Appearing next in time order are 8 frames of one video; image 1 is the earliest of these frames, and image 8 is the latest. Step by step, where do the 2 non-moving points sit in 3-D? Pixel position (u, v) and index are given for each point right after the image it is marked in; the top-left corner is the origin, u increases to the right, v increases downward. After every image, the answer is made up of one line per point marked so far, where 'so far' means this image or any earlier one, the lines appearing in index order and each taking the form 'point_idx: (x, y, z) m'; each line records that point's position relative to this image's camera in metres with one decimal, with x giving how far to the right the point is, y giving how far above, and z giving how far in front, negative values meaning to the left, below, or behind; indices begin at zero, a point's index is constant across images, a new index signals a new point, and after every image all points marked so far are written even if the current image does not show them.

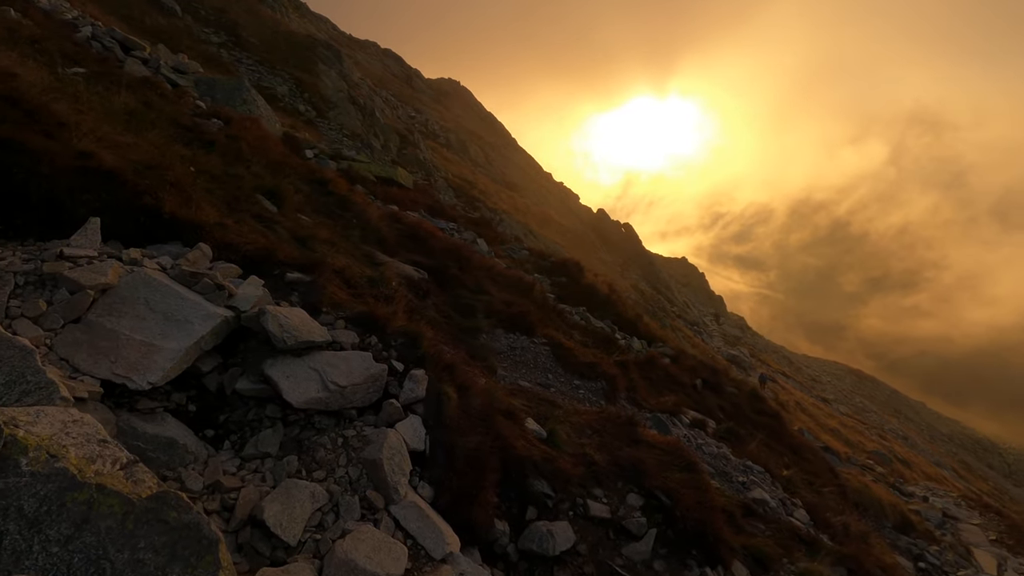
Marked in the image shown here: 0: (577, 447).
0: (+1.5, -3.5, +11.7) m
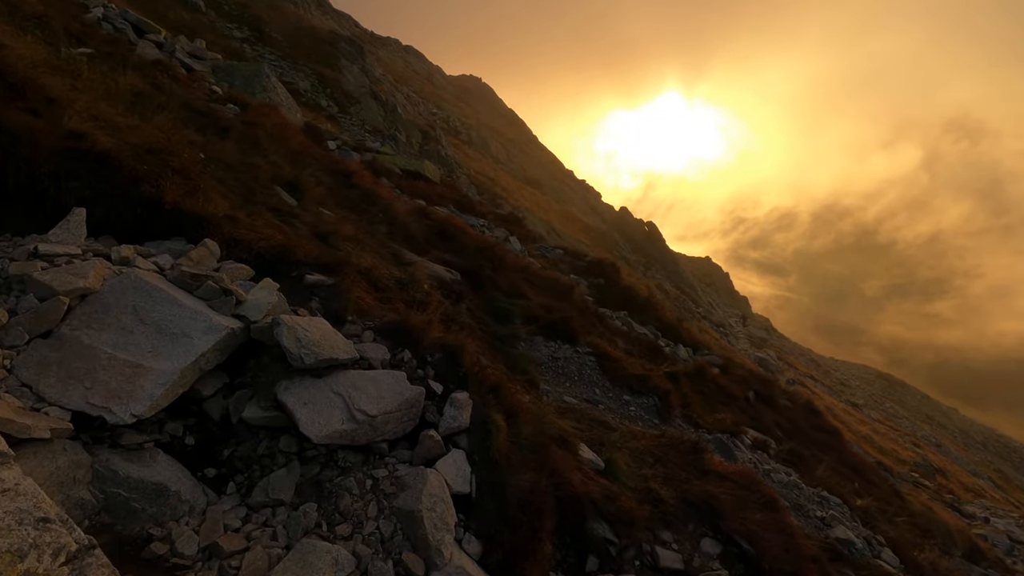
0: (+2.4, -3.6, +10.0) m
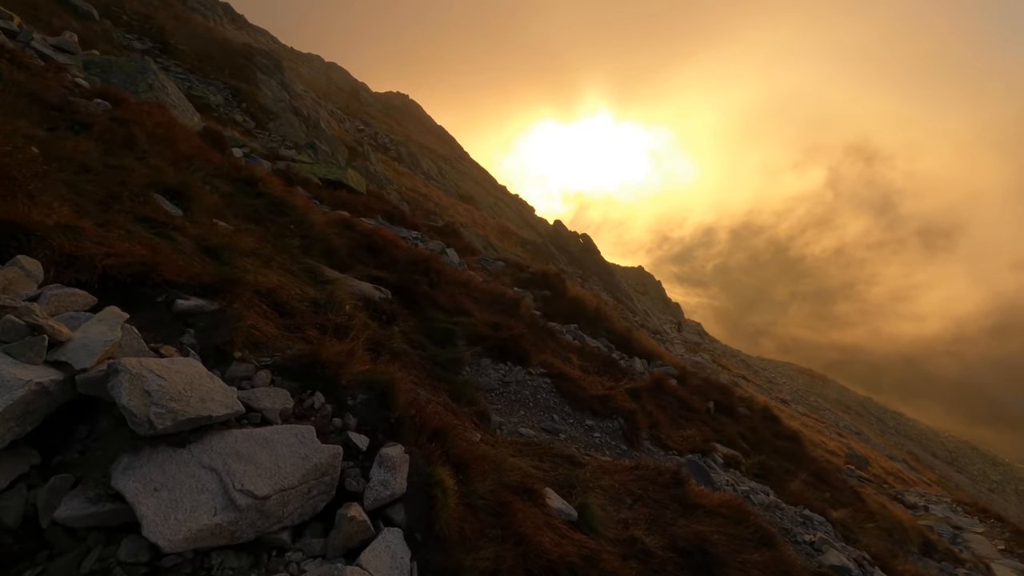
0: (+1.7, -3.8, +8.3) m
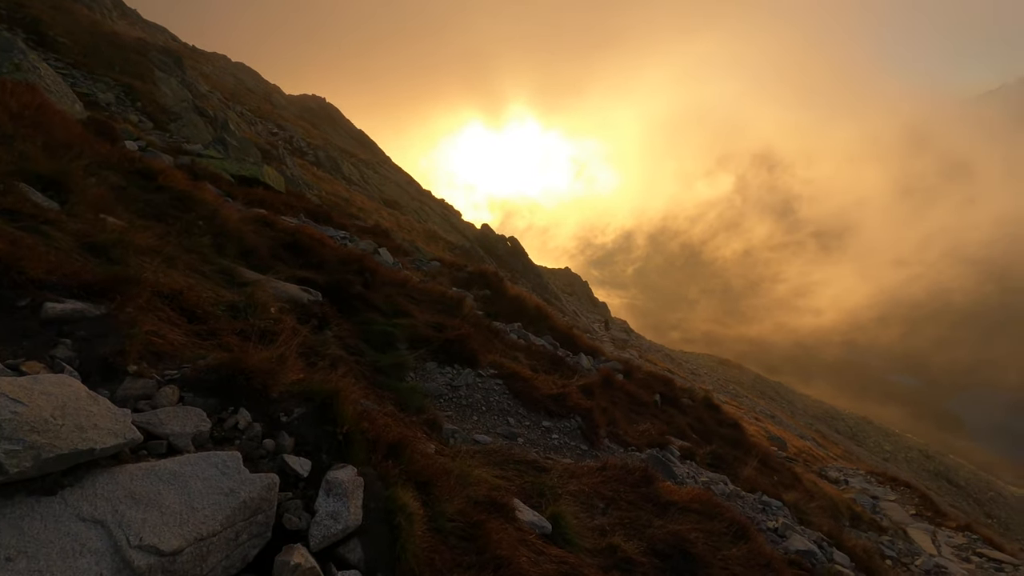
0: (+1.2, -3.6, +7.6) m
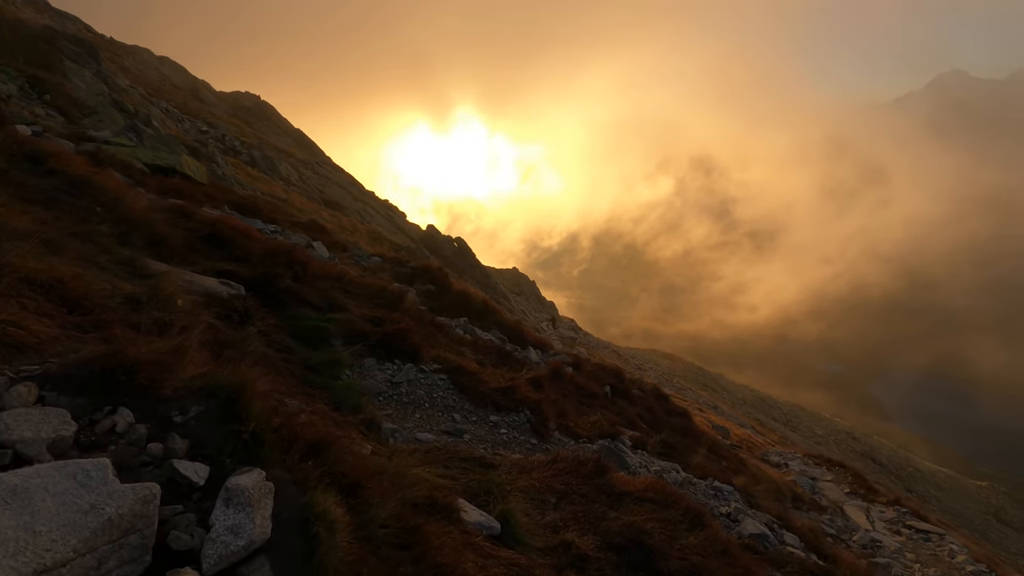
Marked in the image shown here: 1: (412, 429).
0: (+0.5, -3.3, +7.0) m
1: (-1.8, -2.5, +9.7) m
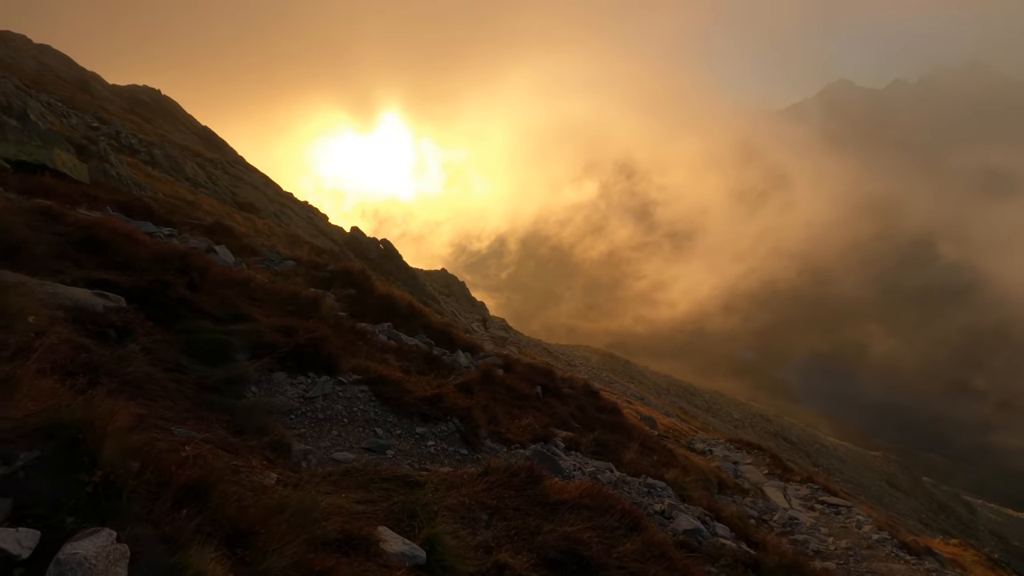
0: (-0.4, -3.3, +6.5) m
1: (-3.0, -2.6, +8.8) m
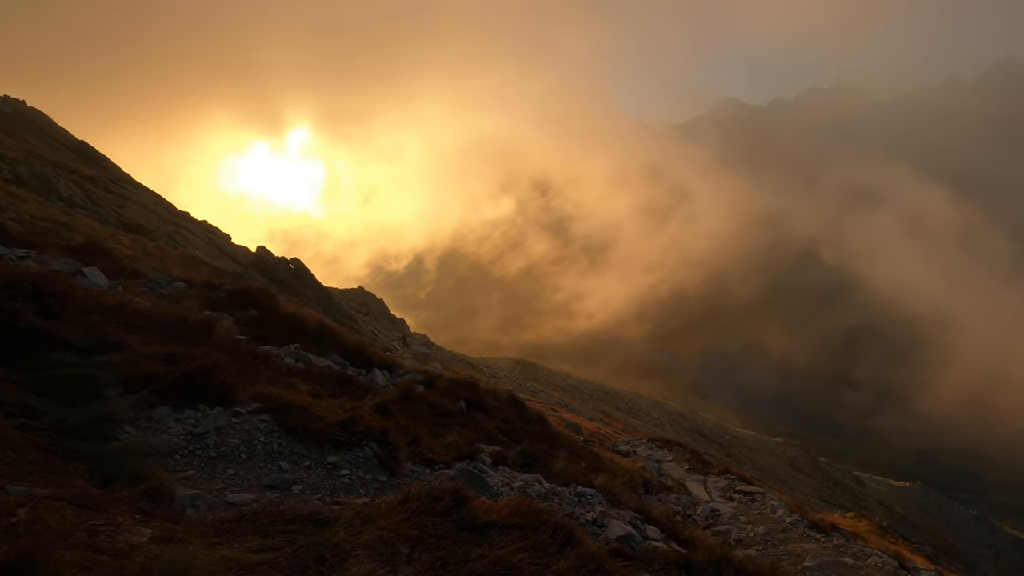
0: (-1.2, -3.4, +5.8) m
1: (-4.2, -2.9, +7.6) m
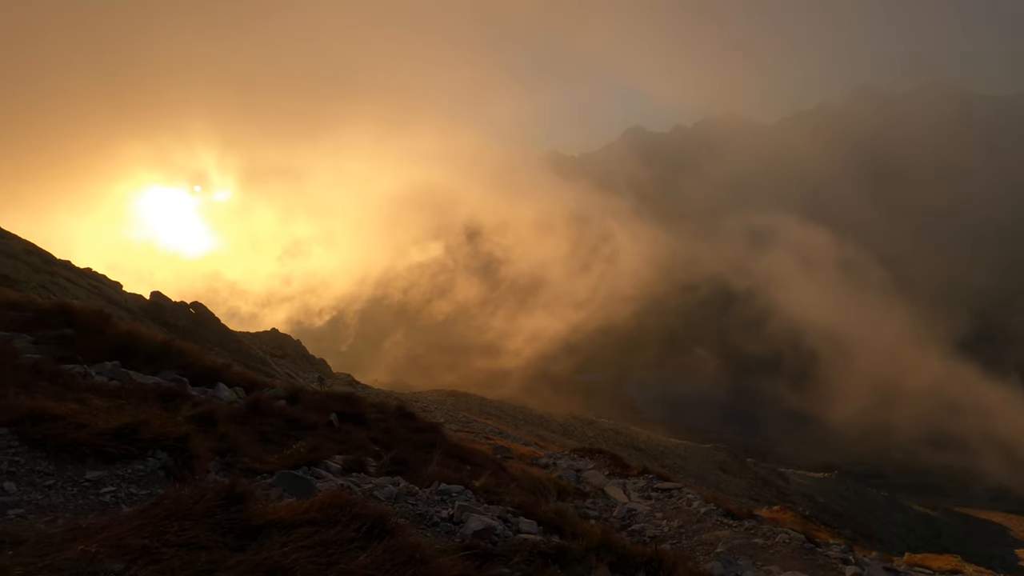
0: (-3.3, -2.5, +3.9) m
1: (-6.5, -2.4, +5.4) m
